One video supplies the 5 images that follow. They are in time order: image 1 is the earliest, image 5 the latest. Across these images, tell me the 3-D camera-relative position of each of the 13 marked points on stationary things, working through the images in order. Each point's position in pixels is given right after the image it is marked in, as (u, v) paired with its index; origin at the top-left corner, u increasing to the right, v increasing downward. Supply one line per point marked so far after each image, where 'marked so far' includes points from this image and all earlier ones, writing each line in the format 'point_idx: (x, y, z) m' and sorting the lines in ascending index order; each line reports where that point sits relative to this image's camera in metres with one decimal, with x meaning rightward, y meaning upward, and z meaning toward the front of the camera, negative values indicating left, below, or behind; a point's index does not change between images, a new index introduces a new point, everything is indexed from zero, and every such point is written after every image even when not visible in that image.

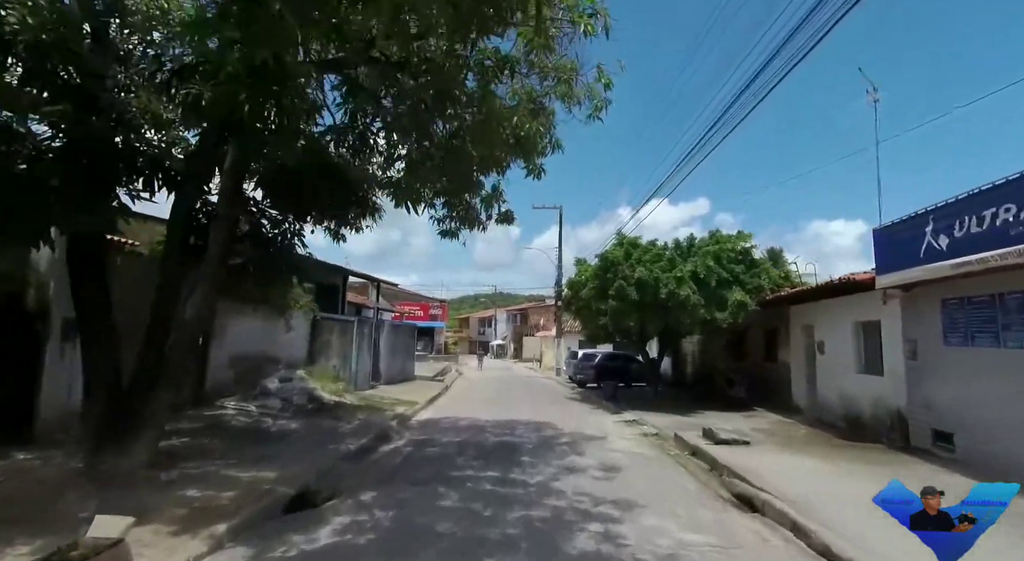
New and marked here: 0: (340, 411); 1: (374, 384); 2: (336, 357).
0: (-3.8, -2.9, +11.8) m
1: (-4.6, -3.4, +17.6) m
2: (-5.1, -2.2, +15.5) m
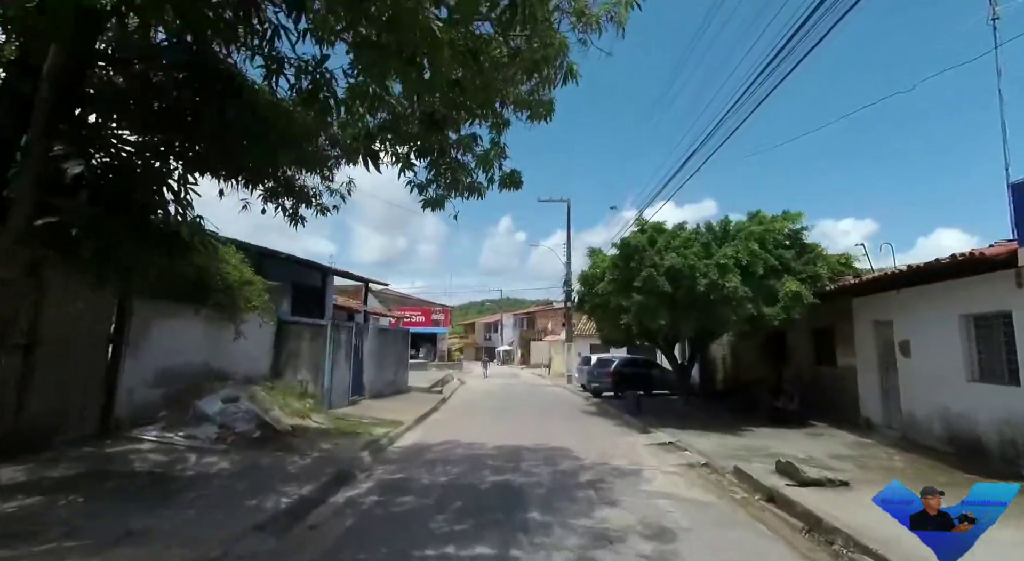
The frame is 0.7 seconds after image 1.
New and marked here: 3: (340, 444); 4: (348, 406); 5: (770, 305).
0: (-3.7, -2.8, +9.3) m
1: (-4.4, -3.4, +15.1) m
2: (-5.0, -2.1, +13.0) m
3: (-3.1, -3.0, +9.7) m
4: (-4.4, -3.3, +14.2) m
5: (+5.7, -0.6, +11.8) m
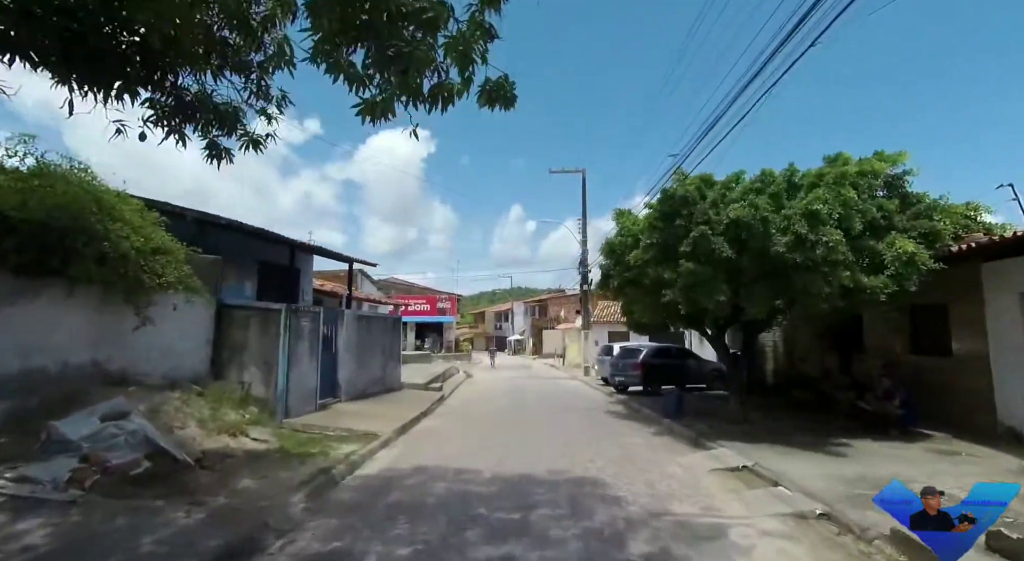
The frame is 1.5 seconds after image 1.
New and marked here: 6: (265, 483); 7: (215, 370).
0: (-3.6, -2.3, +6.4) m
1: (-4.2, -2.8, +12.2) m
2: (-4.8, -1.6, +10.0) m
3: (-3.0, -2.5, +6.8) m
4: (-4.2, -2.8, +11.2) m
5: (+5.8, +0.1, +8.6) m
6: (-3.0, -2.4, +6.3) m
7: (-5.5, -1.7, +9.9) m
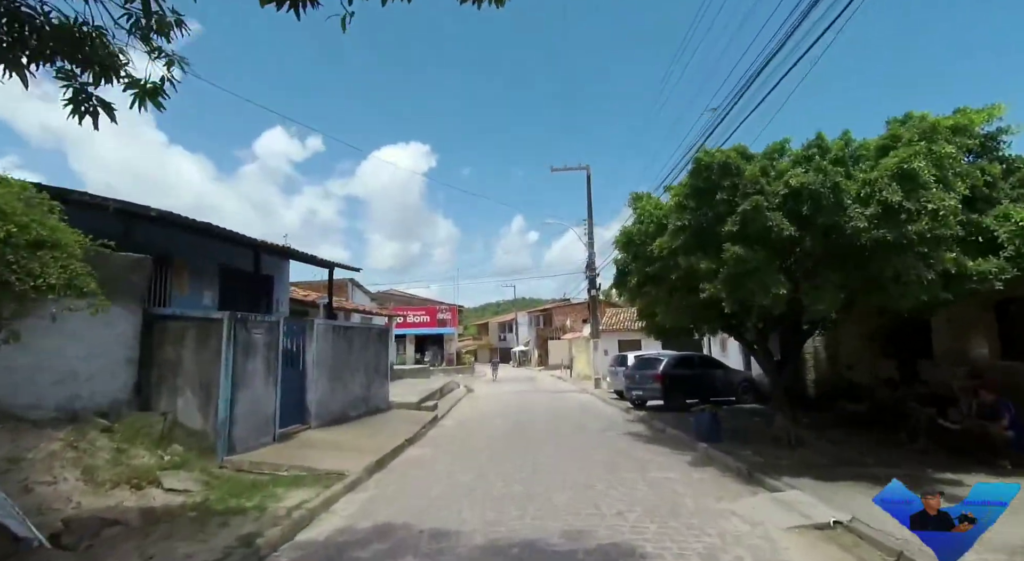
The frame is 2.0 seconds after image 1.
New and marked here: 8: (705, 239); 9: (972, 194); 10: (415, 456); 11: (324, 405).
0: (-3.7, -2.2, +4.3) m
1: (-4.2, -2.9, +10.1) m
2: (-4.8, -1.6, +8.0) m
3: (-3.0, -2.4, +4.7) m
4: (-4.1, -2.8, +9.2) m
5: (+5.8, +0.3, +6.6) m
6: (-3.0, -2.3, +4.3) m
7: (-5.5, -1.7, +7.9) m
8: (+2.9, +0.6, +8.0) m
9: (+5.9, +1.1, +6.9) m
10: (-1.8, -3.3, +10.0) m
11: (-4.0, -2.7, +11.5) m
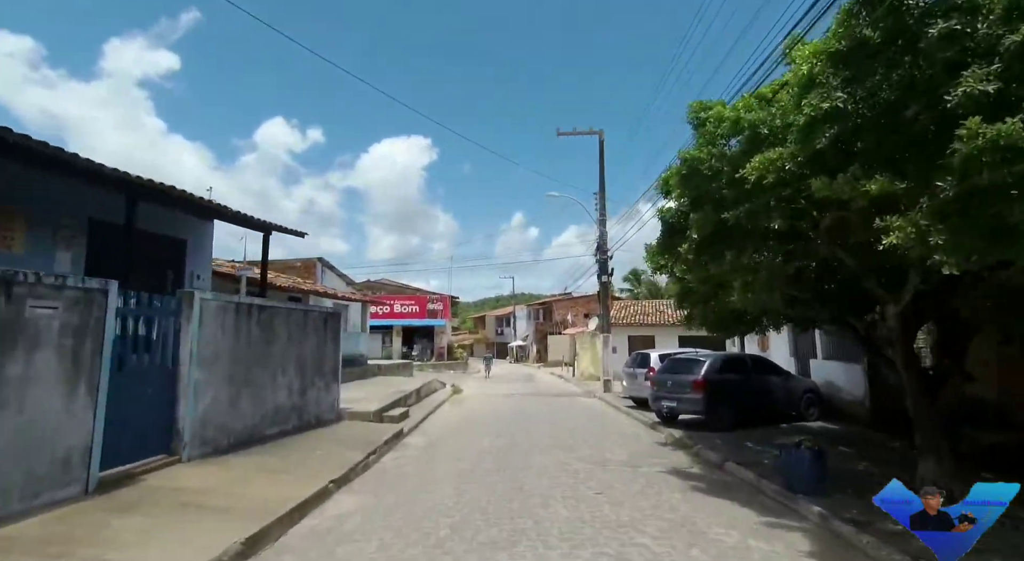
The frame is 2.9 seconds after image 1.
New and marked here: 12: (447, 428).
0: (-3.8, -1.7, +0.4) m
1: (-4.3, -2.2, +6.2) m
2: (-5.0, -1.0, +4.1) m
3: (-3.2, -1.8, +0.8) m
4: (-4.3, -2.2, +5.3) m
5: (+5.6, +0.8, +2.6) m
6: (-3.1, -1.8, +0.4) m
7: (-5.7, -1.1, +4.0) m
8: (+2.8, +1.1, +4.1) m
9: (+5.8, +1.6, +3.0) m
10: (-2.0, -2.7, +6.0) m
11: (-4.2, -2.0, +7.6) m
12: (-1.7, -3.6, +13.2) m
